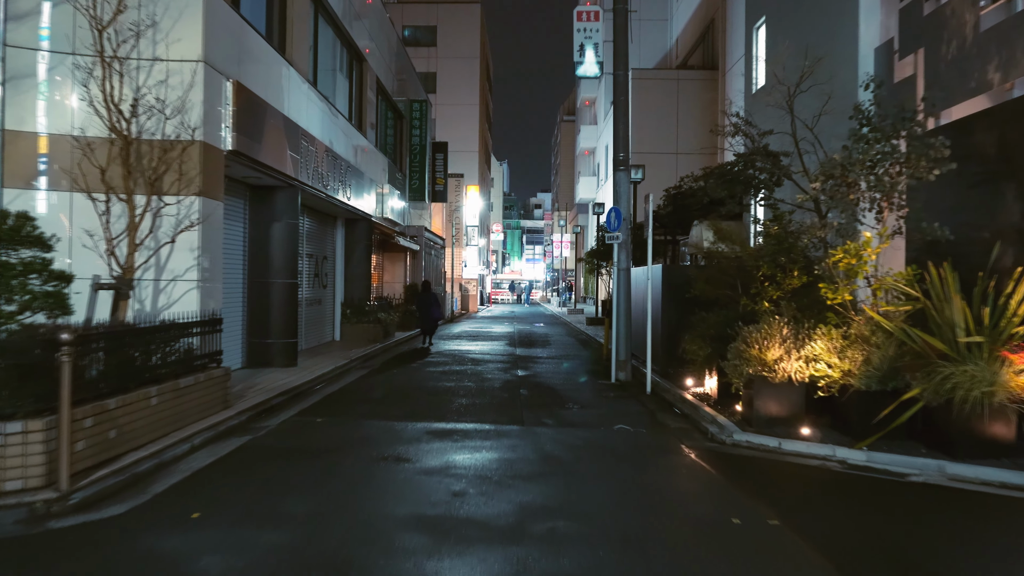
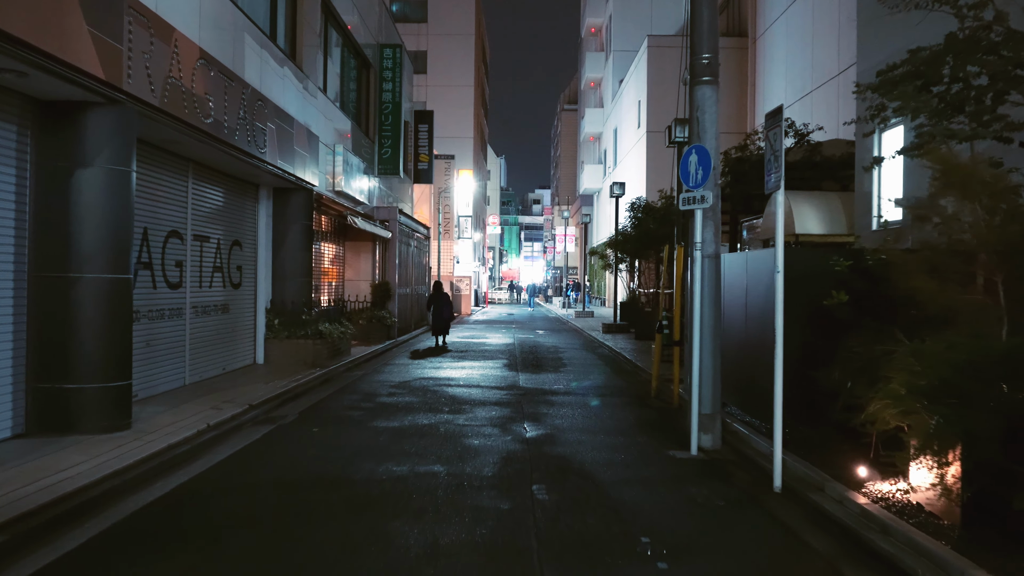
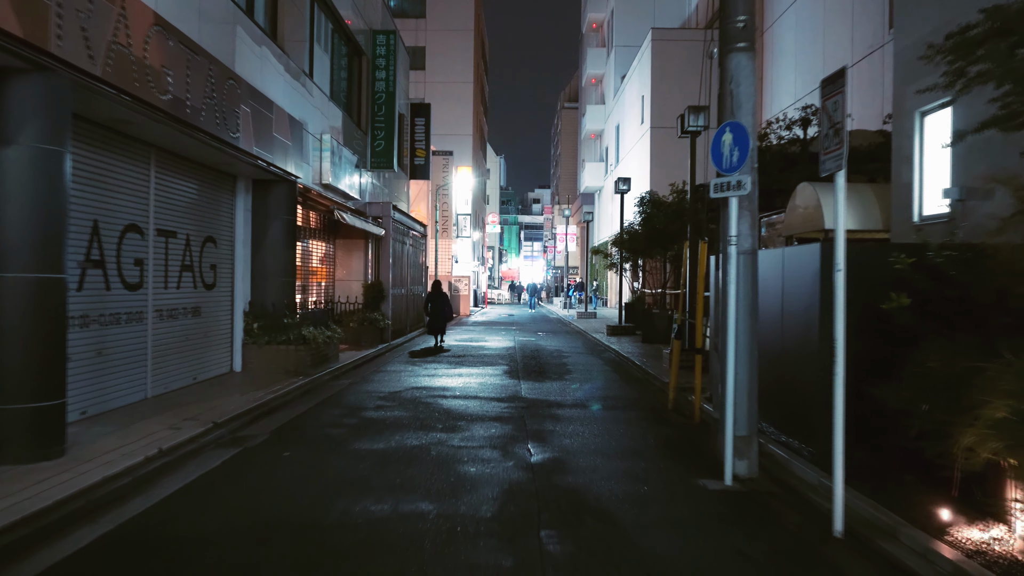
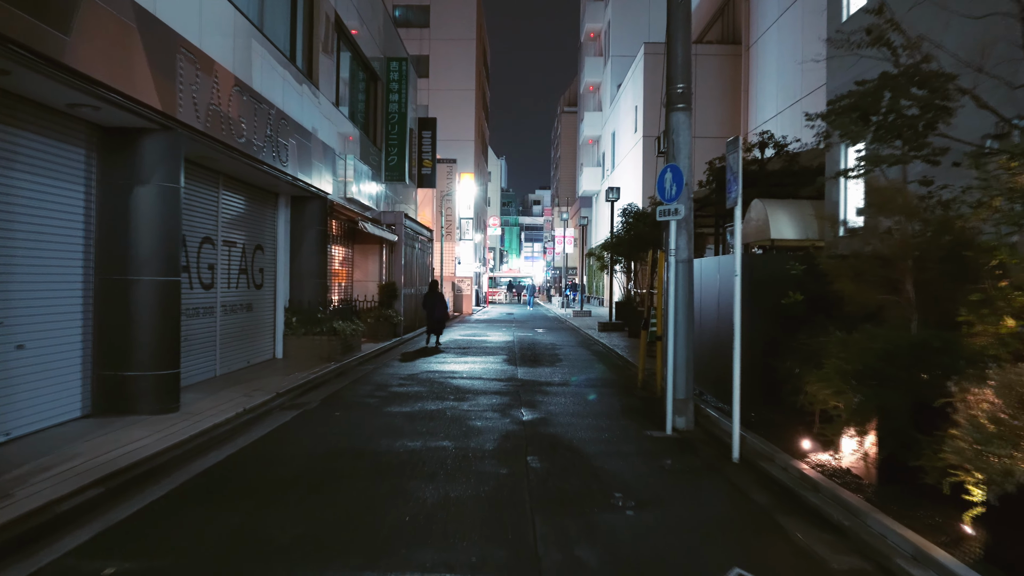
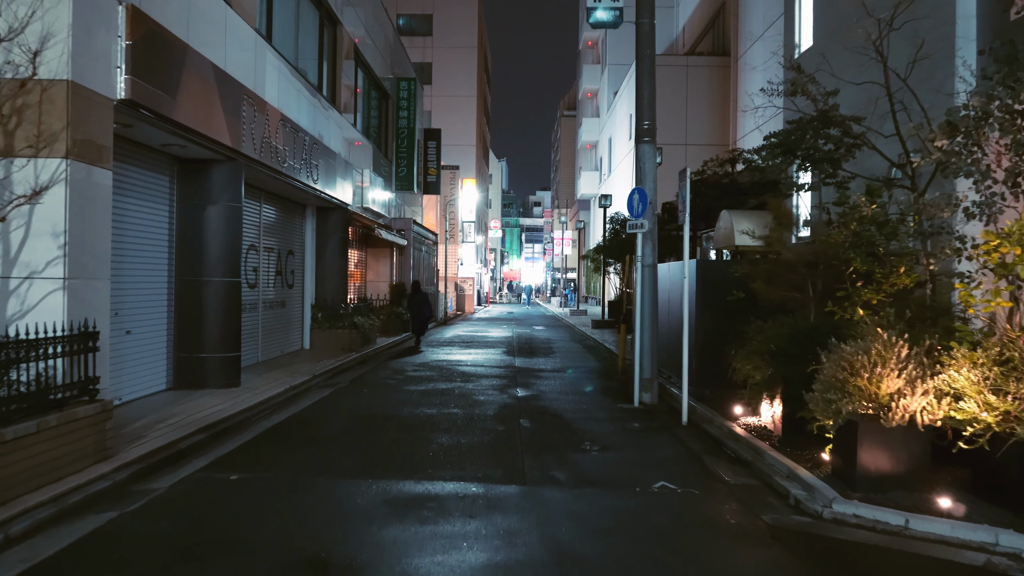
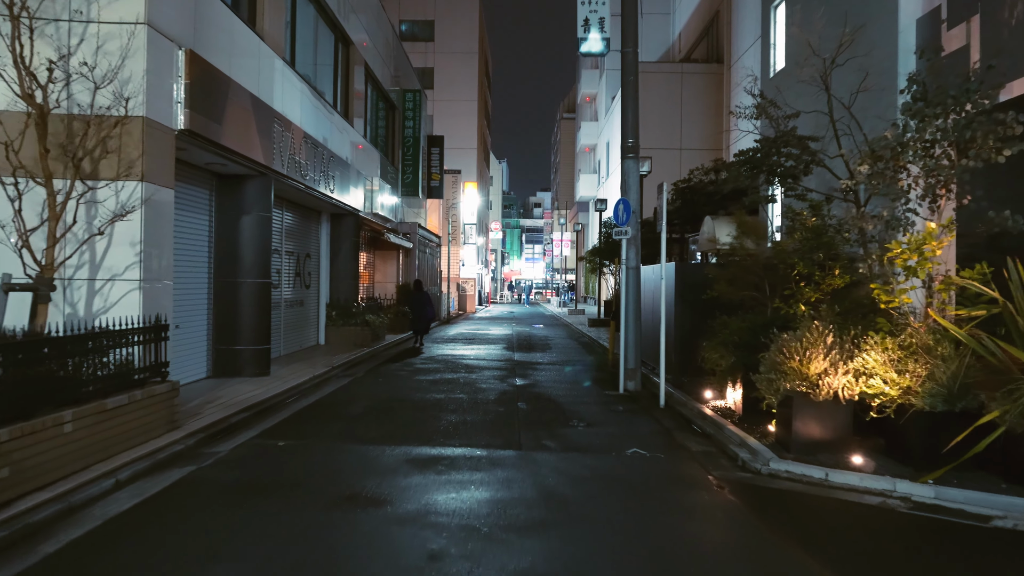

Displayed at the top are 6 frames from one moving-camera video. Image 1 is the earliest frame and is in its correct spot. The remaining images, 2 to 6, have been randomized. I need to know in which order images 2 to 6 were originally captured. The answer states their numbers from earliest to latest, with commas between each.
6, 5, 4, 2, 3
